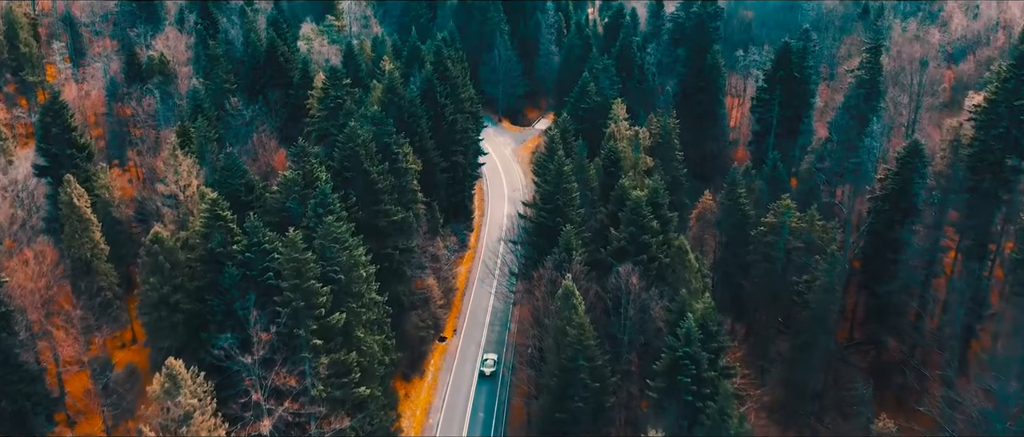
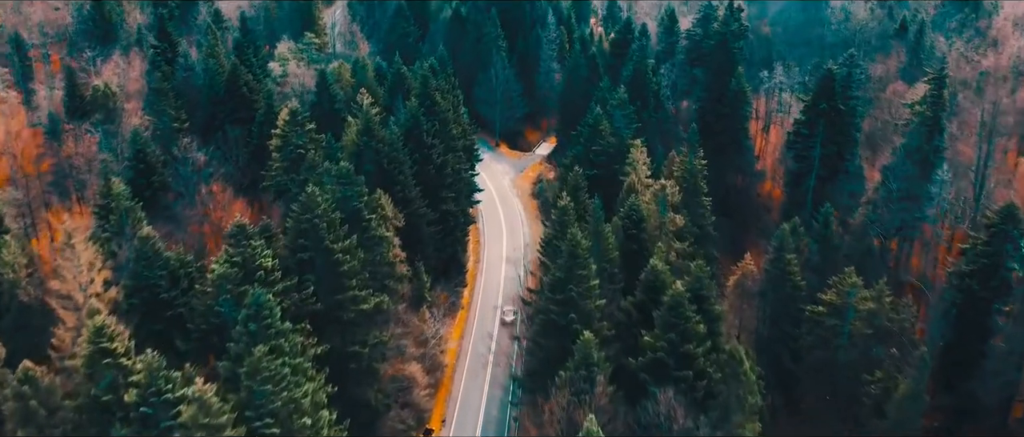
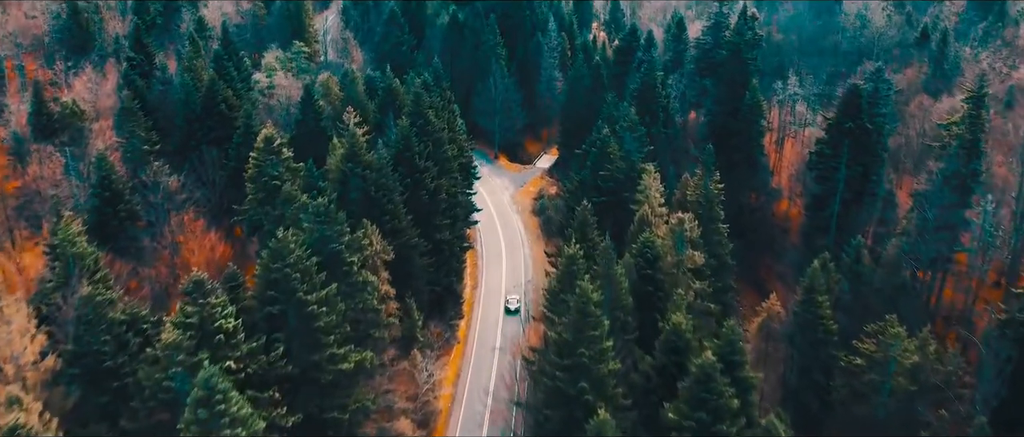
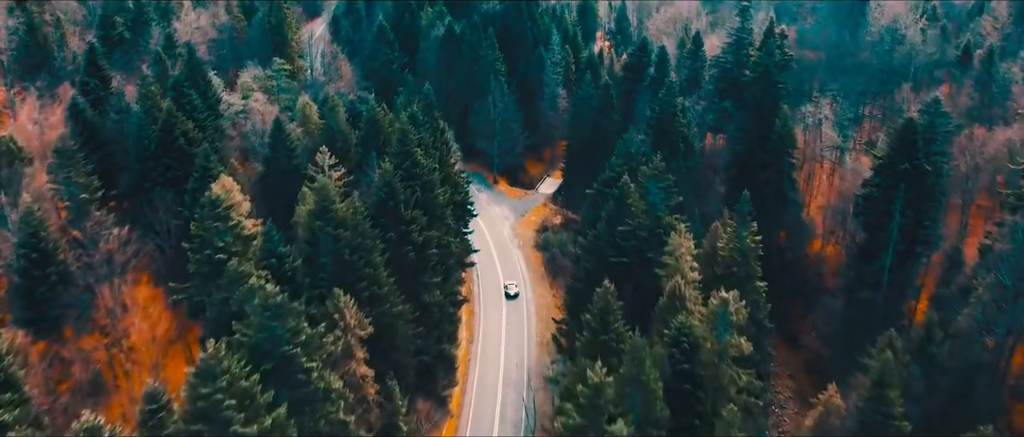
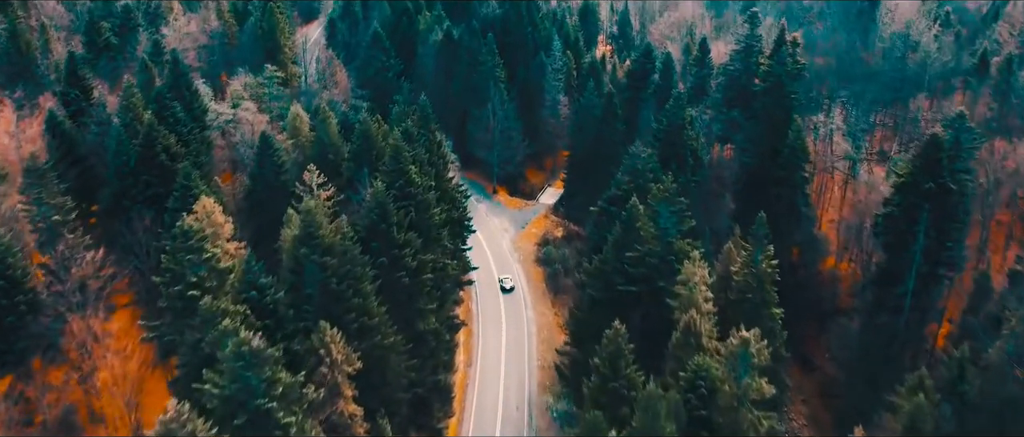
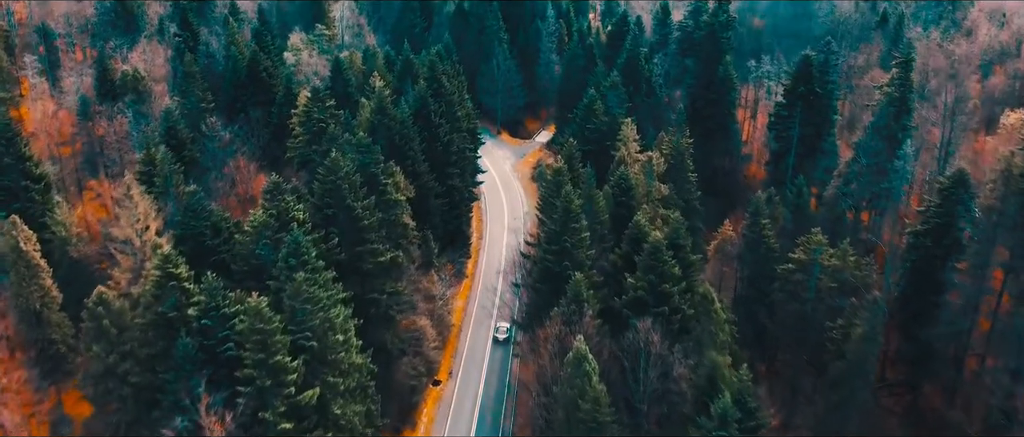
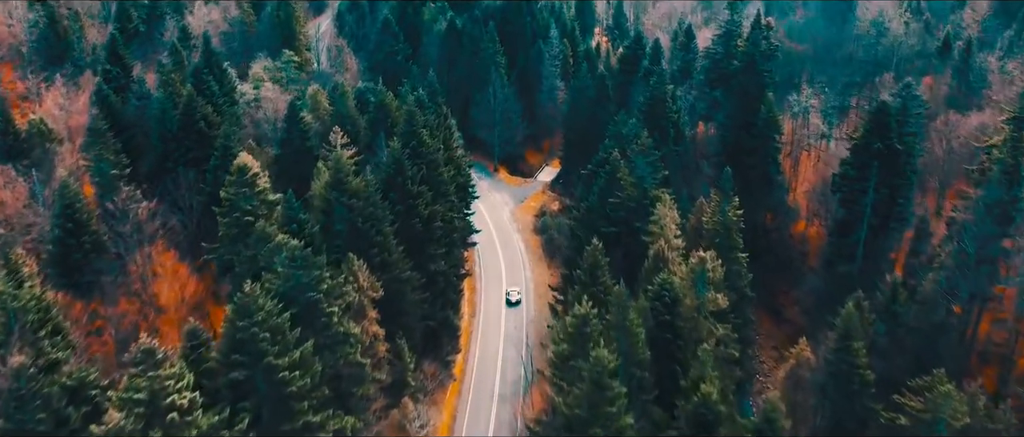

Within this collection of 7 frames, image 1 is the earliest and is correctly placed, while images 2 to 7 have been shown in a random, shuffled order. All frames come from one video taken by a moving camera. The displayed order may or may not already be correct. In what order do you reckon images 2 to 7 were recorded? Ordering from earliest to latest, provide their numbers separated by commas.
6, 2, 3, 7, 4, 5
